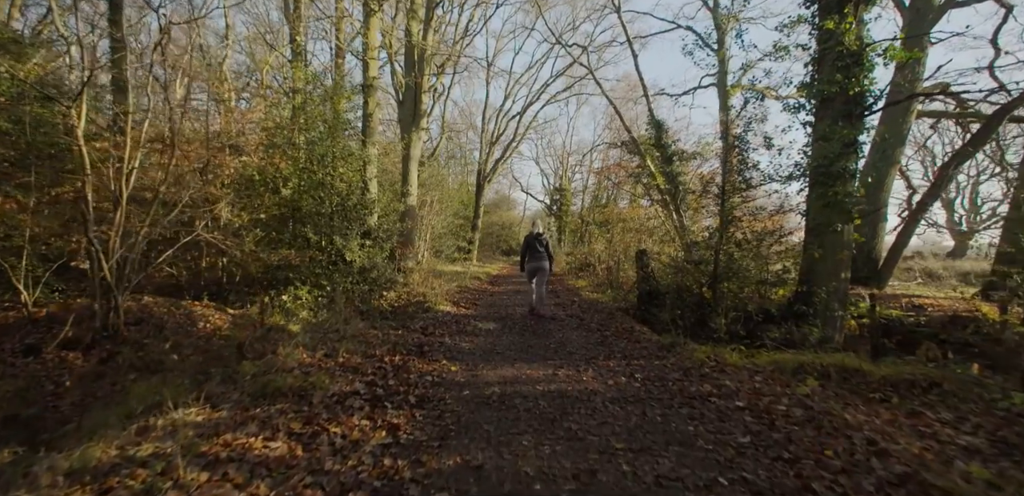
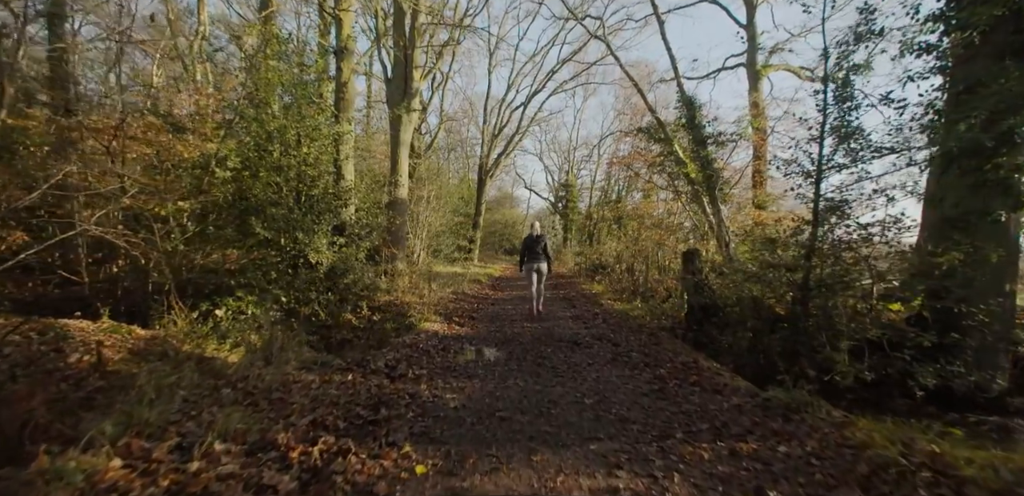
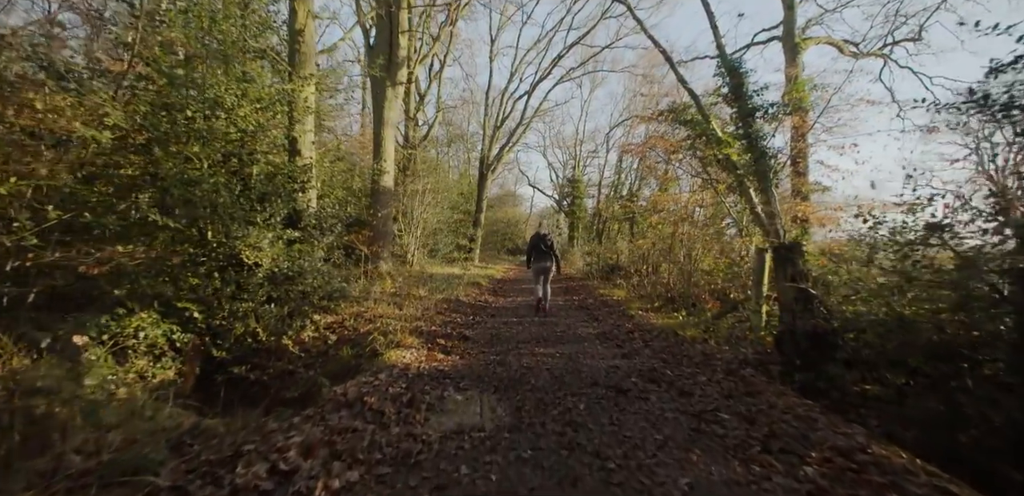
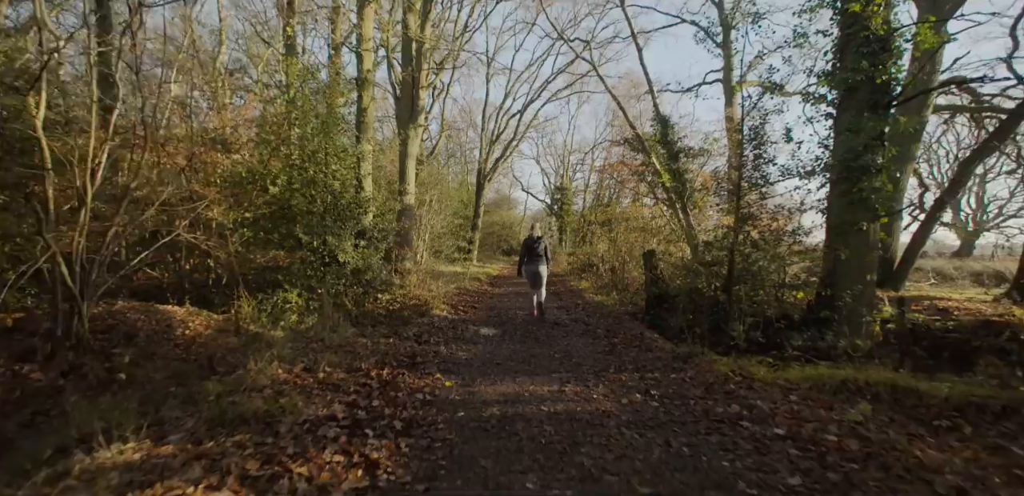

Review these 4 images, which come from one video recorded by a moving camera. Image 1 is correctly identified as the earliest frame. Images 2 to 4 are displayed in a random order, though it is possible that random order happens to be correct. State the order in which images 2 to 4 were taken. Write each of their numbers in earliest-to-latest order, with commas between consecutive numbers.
4, 2, 3
